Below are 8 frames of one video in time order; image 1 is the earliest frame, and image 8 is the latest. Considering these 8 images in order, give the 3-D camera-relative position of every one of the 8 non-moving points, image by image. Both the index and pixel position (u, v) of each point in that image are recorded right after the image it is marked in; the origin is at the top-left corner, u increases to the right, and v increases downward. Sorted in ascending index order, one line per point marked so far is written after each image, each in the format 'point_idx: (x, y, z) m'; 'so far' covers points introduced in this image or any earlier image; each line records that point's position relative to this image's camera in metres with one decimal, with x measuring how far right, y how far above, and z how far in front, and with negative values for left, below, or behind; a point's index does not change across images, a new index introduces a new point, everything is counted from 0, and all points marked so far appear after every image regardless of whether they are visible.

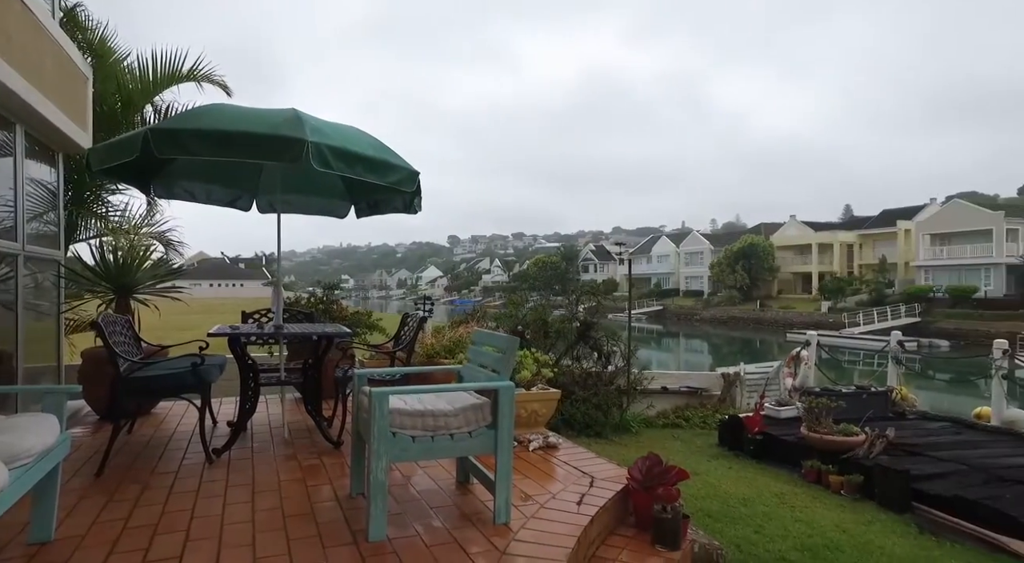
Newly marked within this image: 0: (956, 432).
0: (+5.0, -1.7, +6.8) m
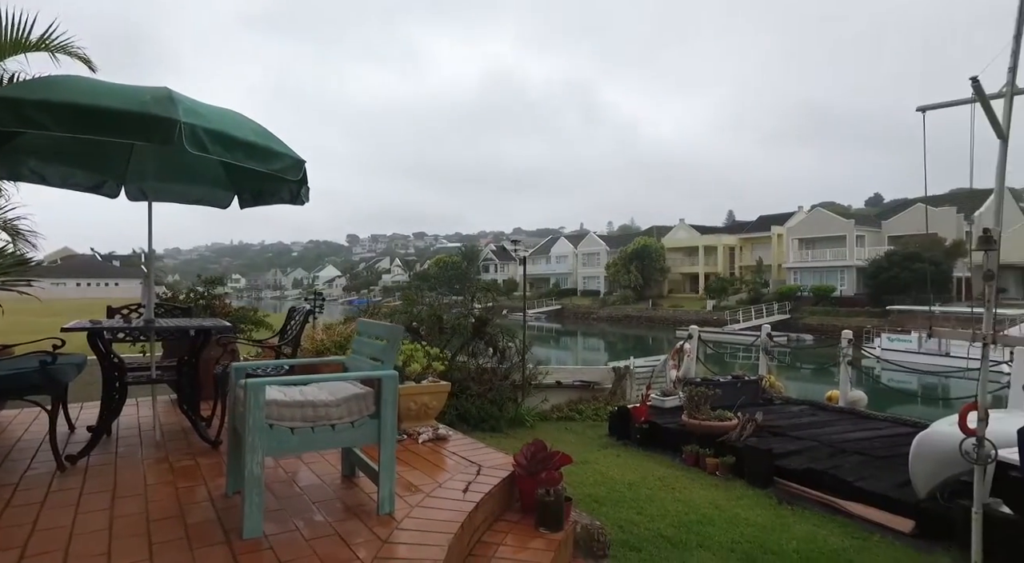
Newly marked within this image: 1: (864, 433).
0: (+3.7, -1.6, +7.6) m
1: (+3.8, -1.6, +6.5) m
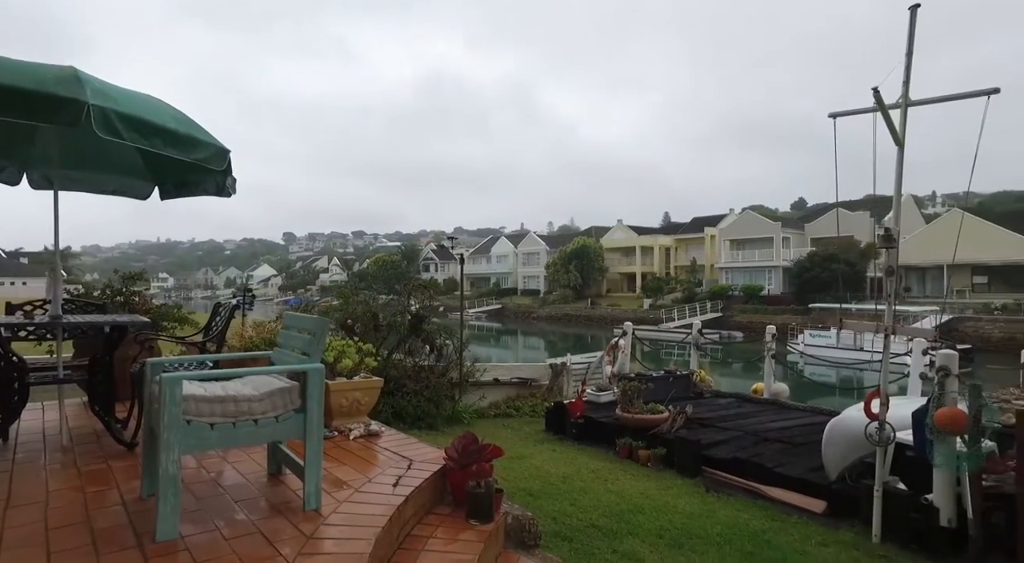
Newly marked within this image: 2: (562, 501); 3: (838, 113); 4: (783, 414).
0: (+3.0, -1.6, +7.9) m
1: (+3.1, -1.6, +6.9) m
2: (+0.4, -1.7, +4.6) m
3: (+2.5, +1.3, +4.8) m
4: (+3.3, -1.6, +7.3) m
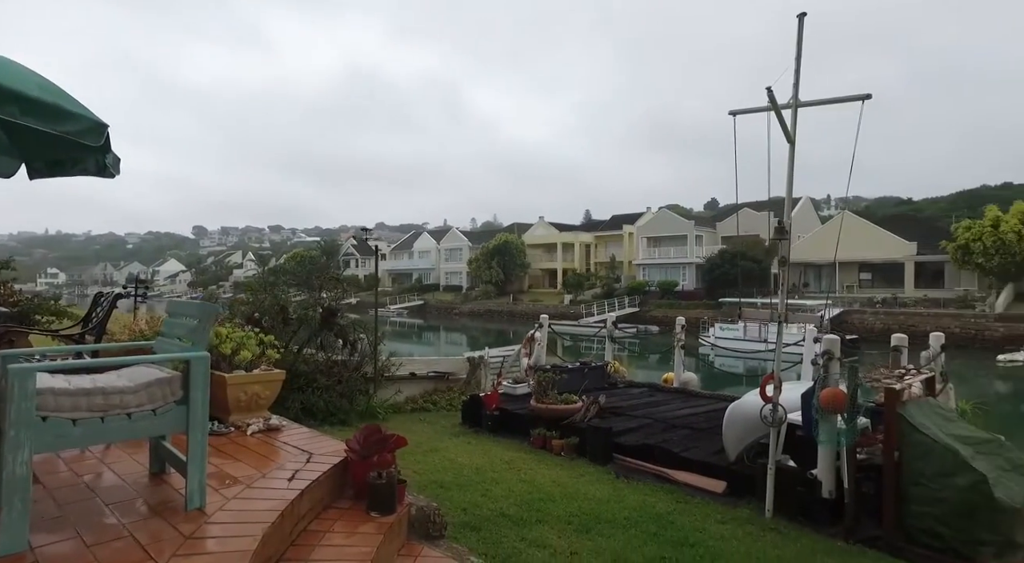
0: (+1.9, -1.5, +8.2) m
1: (+2.1, -1.5, +7.2) m
2: (-0.3, -1.6, +4.6) m
3: (+1.8, +1.4, +5.0) m
4: (+2.2, -1.5, +7.6) m
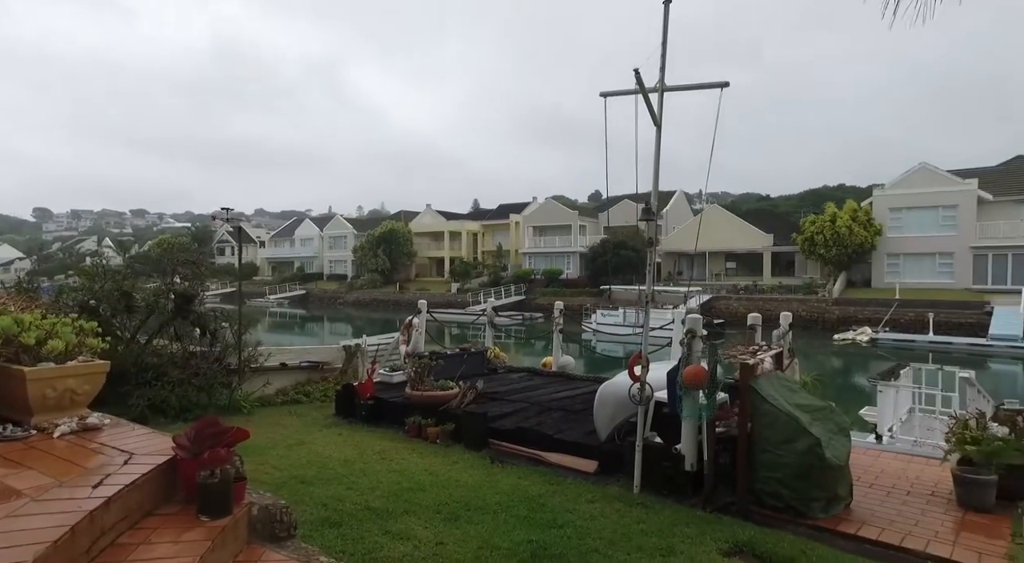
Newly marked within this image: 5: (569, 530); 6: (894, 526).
0: (+0.2, -1.3, +8.2) m
1: (+0.7, -1.3, +7.3) m
2: (-1.2, -1.5, +4.3) m
3: (+0.8, +1.6, +5.1) m
4: (+0.7, -1.3, +7.8) m
5: (+0.3, -1.5, +3.7) m
6: (+2.6, -1.6, +4.1) m
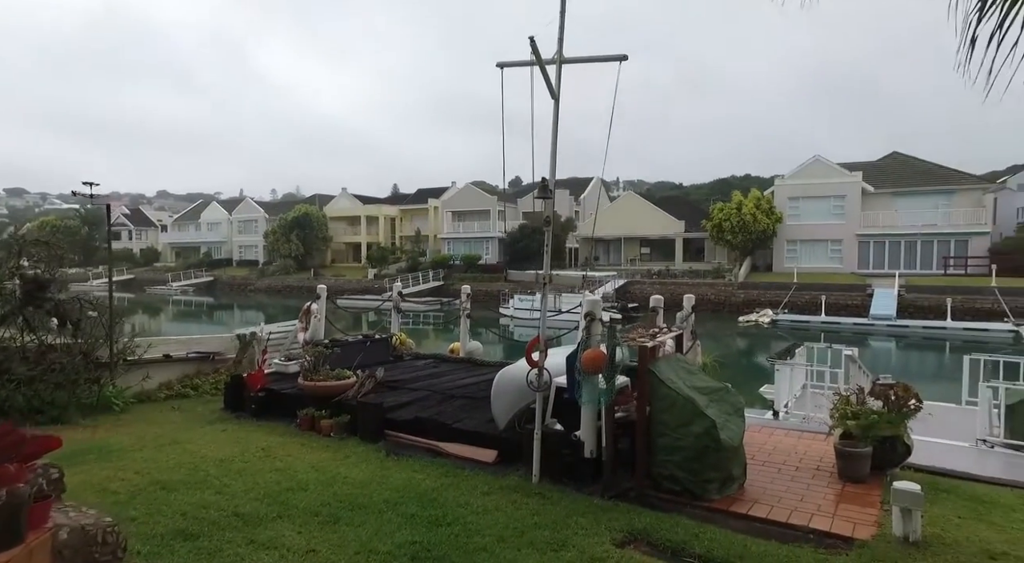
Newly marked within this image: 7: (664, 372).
0: (-1.0, -1.1, +7.9) m
1: (-0.5, -1.1, +7.0) m
2: (-2.0, -1.3, +3.9) m
3: (-0.1, +1.7, +4.8) m
4: (-0.5, -1.1, +7.5) m
5: (-0.3, -1.4, +3.5) m
6: (+1.8, -1.5, +4.1) m
7: (+1.1, -0.7, +4.4) m
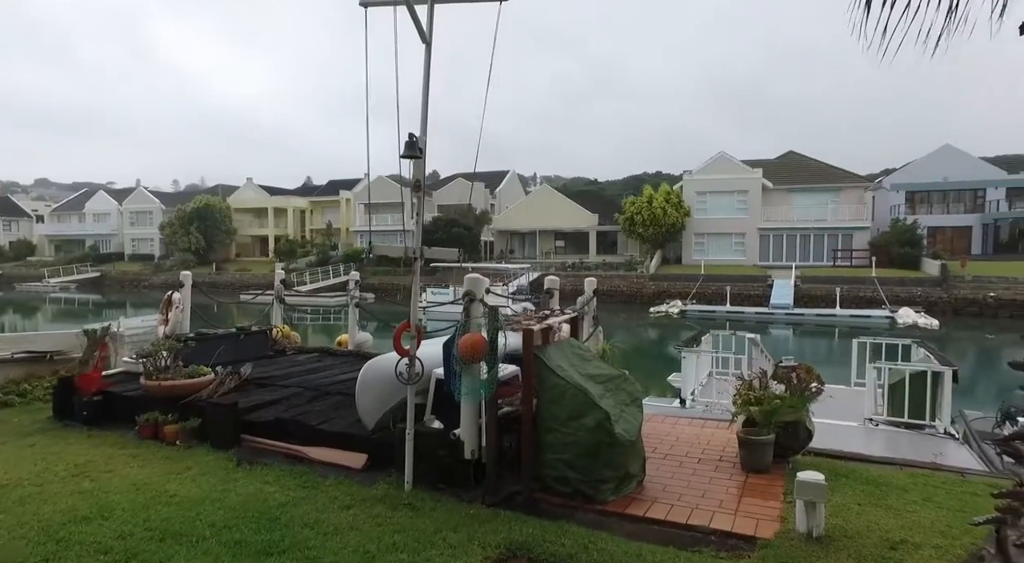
0: (-2.3, -0.9, +7.1) m
1: (-1.6, -0.9, +6.3) m
2: (-2.7, -1.2, +3.0) m
3: (-0.9, +1.9, +4.1) m
4: (-1.7, -0.9, +6.8) m
5: (-1.0, -1.3, +2.8) m
6: (+1.0, -1.3, +3.7) m
7: (+0.3, -0.5, +3.9) m
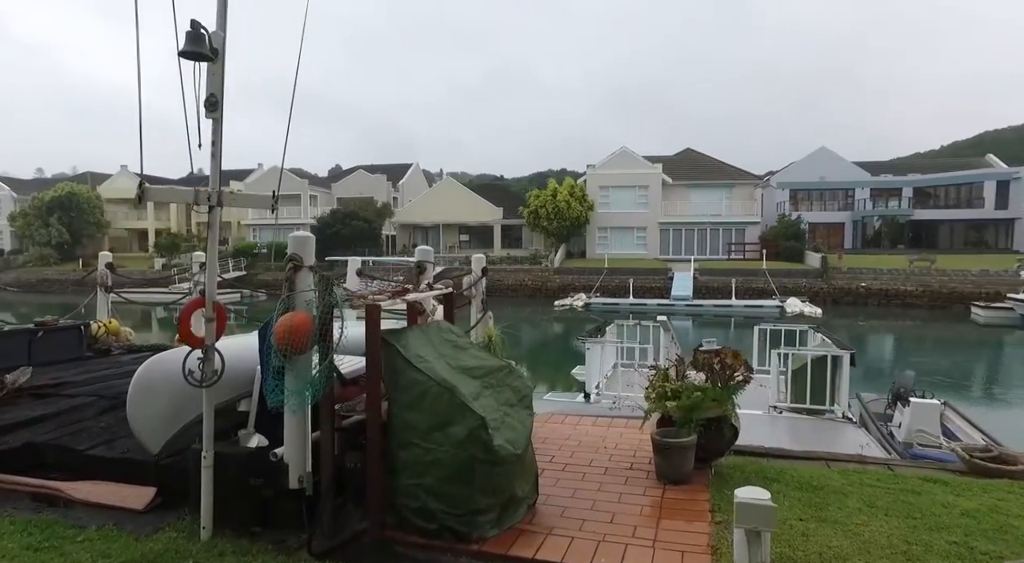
0: (-3.5, -0.7, +5.7) m
1: (-2.7, -0.8, +5.0) m
2: (-3.3, -1.0, +1.5) m
3: (-1.7, +2.0, +2.9) m
4: (-2.8, -0.7, +5.4) m
5: (-1.5, -1.1, +1.6) m
6: (+0.3, -1.2, +2.8) m
7: (-0.5, -0.3, +2.8) m
